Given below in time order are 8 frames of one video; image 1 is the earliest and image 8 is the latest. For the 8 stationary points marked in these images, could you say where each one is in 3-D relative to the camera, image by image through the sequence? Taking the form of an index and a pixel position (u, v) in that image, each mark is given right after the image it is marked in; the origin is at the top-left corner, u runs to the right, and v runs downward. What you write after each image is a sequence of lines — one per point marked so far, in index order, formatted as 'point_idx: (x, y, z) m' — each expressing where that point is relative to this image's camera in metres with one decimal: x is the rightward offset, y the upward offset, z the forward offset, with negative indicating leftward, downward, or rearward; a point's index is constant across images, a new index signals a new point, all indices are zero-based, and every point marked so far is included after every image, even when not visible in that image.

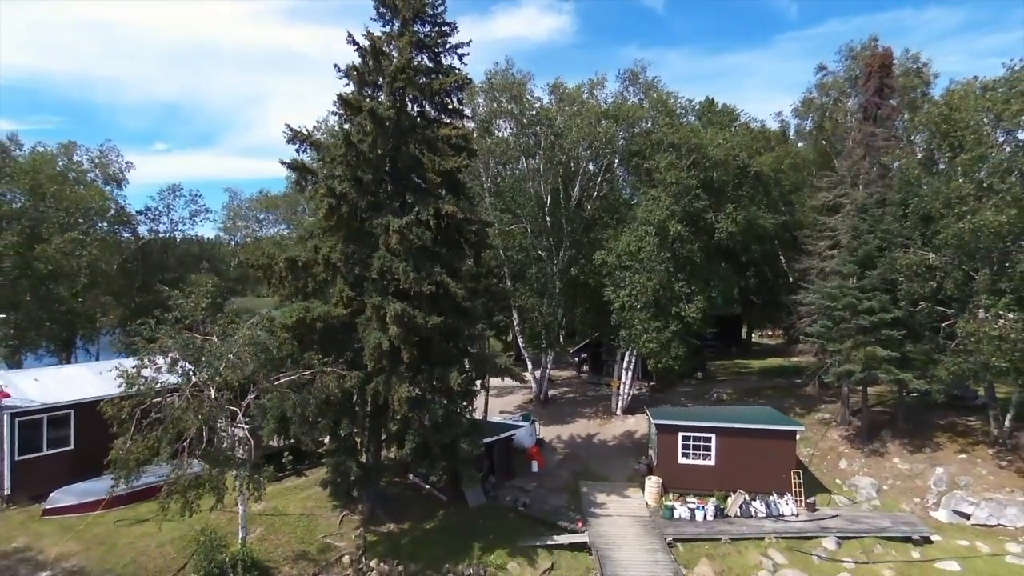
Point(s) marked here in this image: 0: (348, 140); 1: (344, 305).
0: (-4.7, +4.4, +18.4) m
1: (-4.9, -0.5, +18.1) m
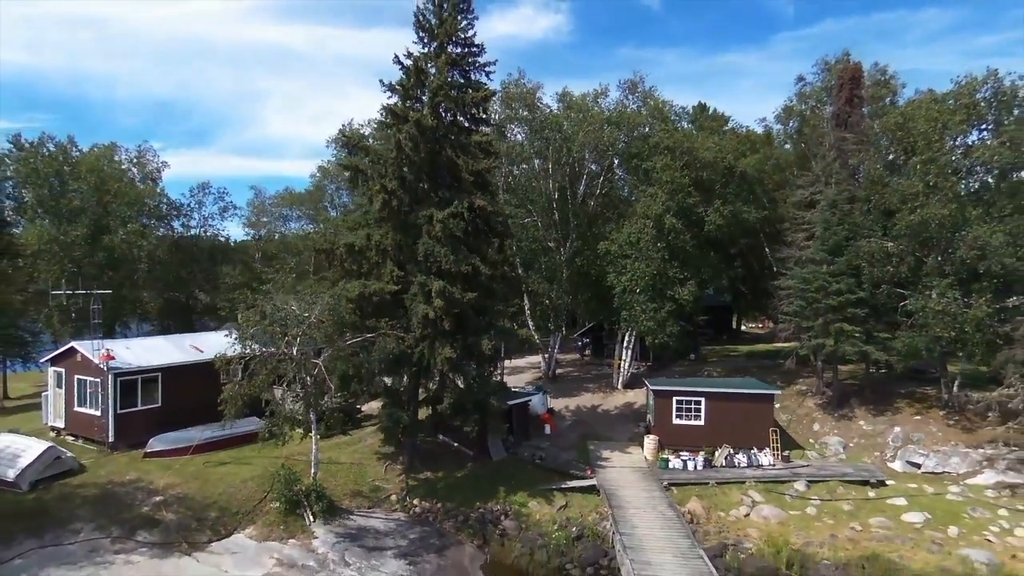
0: (-4.0, +5.1, +22.0) m
1: (-4.1, +0.2, +21.6) m
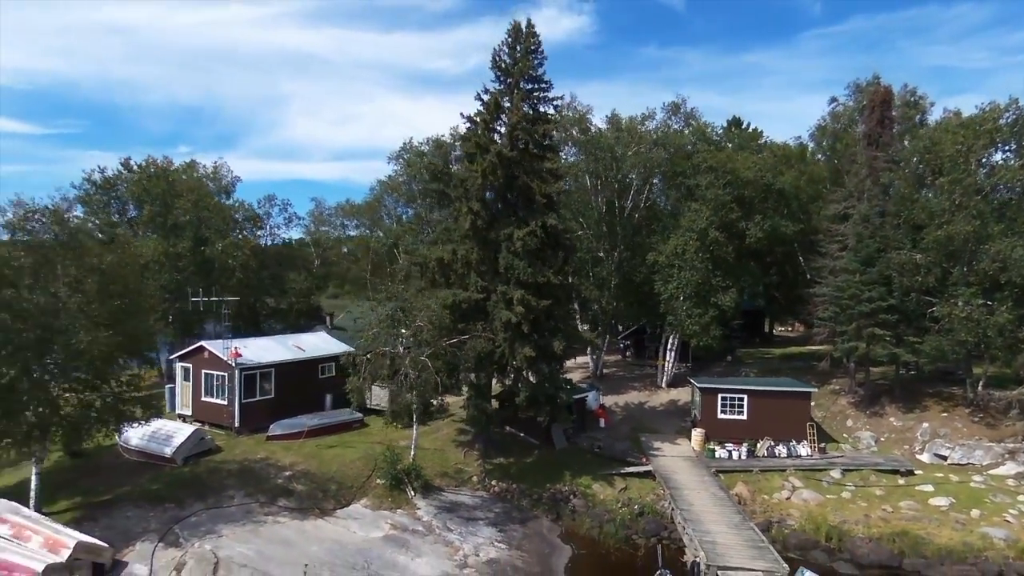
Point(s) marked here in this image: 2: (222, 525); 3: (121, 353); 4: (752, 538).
0: (-1.1, +4.7, +25.3) m
1: (-1.4, -0.1, +24.9) m
2: (-9.0, -7.3, +19.0) m
3: (-11.9, -2.1, +19.2) m
4: (+7.8, -8.1, +19.7) m
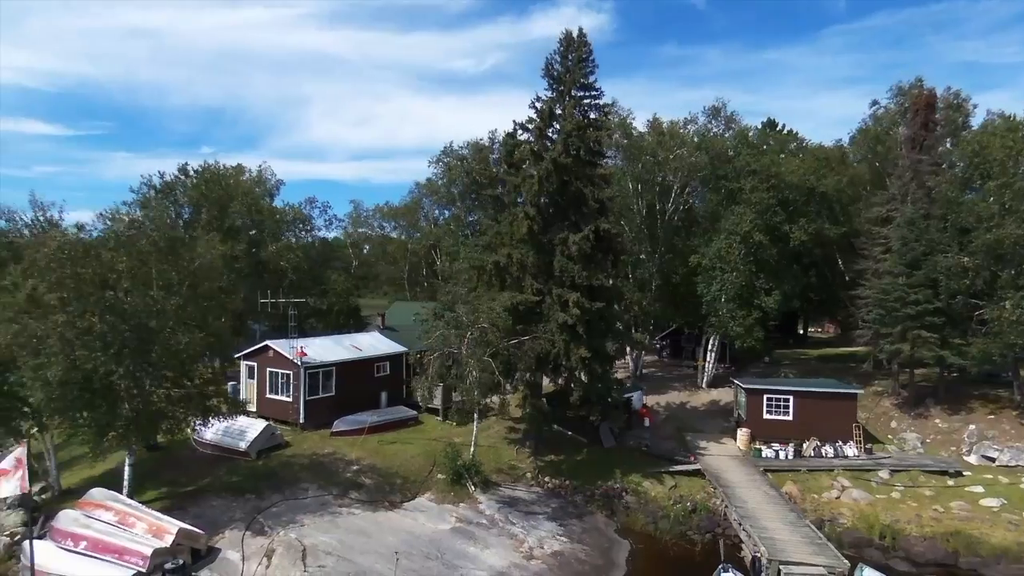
0: (+1.2, +4.6, +26.1) m
1: (+0.9, -0.2, +25.7) m
2: (-6.9, -7.4, +20.0) m
3: (-9.8, -2.2, +20.3) m
4: (+9.9, -8.2, +20.3) m
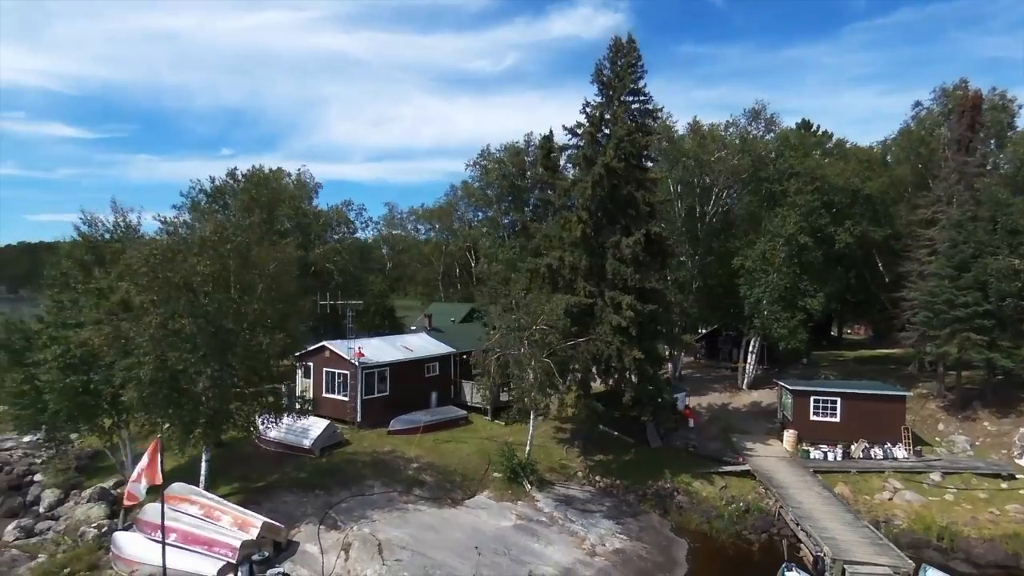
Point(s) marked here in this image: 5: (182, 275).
0: (+3.5, +4.5, +26.6) m
1: (+3.2, -0.3, +26.2) m
2: (-4.8, -7.5, +20.7) m
3: (-7.7, -2.3, +21.0) m
4: (+12.1, -8.3, +20.5) m
5: (-10.0, +0.4, +18.6) m
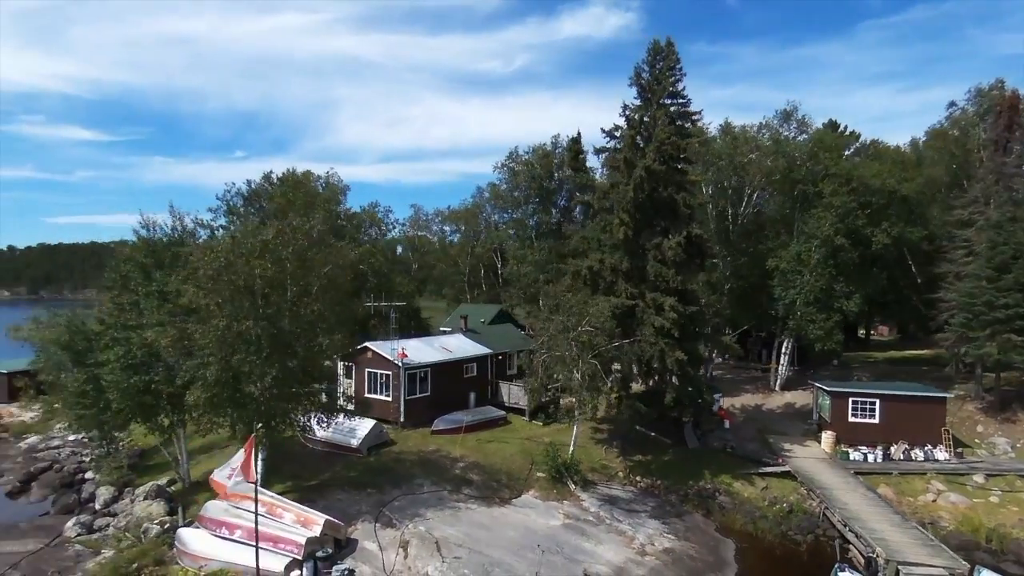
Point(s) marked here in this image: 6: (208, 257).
0: (+5.3, +4.5, +26.8) m
1: (+5.0, -0.4, +26.4) m
2: (-3.1, -7.6, +21.0) m
3: (-6.0, -2.3, +21.5) m
4: (+13.8, -8.4, +20.5) m
5: (-8.3, +0.3, +19.0) m
6: (-9.4, +1.0, +18.9) m
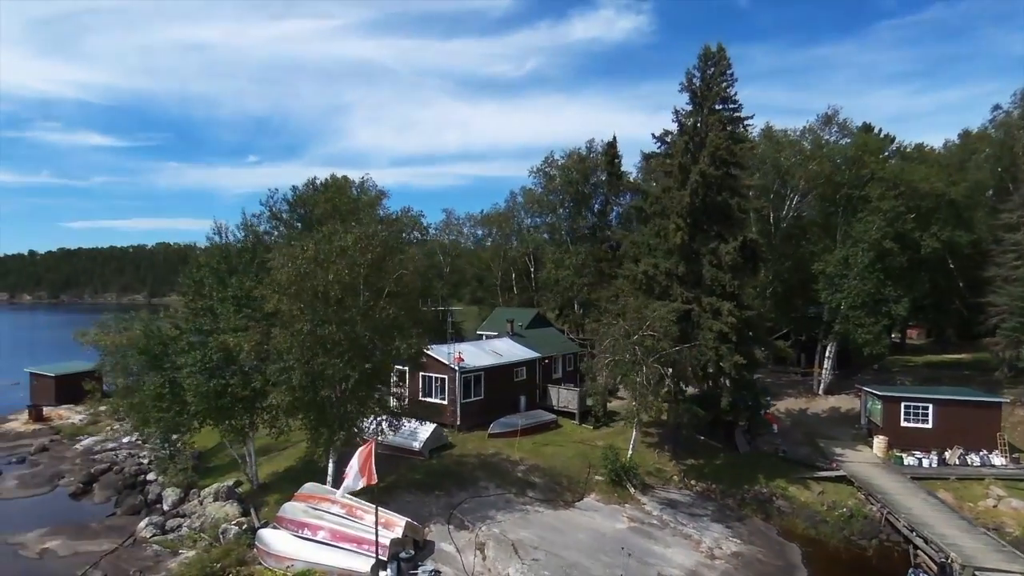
0: (+7.7, +4.3, +26.9) m
1: (+7.5, -0.6, +26.5) m
2: (-0.7, -7.8, +21.3) m
3: (-3.6, -2.5, +21.8) m
4: (+16.1, -8.5, +20.5) m
5: (-6.0, +0.1, +19.4) m
6: (-7.1, +0.8, +19.3) m
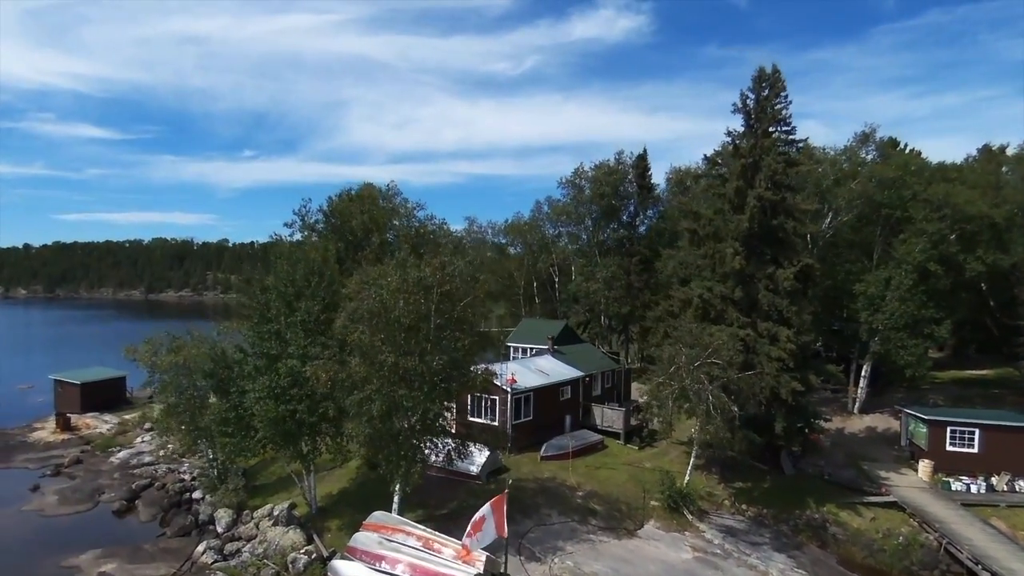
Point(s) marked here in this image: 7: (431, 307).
0: (+10.2, +3.2, +26.9) m
1: (+9.9, -1.7, +26.5) m
2: (+1.7, -8.8, +21.2) m
3: (-1.2, -3.5, +21.7) m
4: (+18.5, -9.7, +20.5) m
5: (-3.5, -0.8, +19.3) m
6: (-4.6, -0.1, +19.1) m
7: (-2.8, -0.5, +19.8) m
